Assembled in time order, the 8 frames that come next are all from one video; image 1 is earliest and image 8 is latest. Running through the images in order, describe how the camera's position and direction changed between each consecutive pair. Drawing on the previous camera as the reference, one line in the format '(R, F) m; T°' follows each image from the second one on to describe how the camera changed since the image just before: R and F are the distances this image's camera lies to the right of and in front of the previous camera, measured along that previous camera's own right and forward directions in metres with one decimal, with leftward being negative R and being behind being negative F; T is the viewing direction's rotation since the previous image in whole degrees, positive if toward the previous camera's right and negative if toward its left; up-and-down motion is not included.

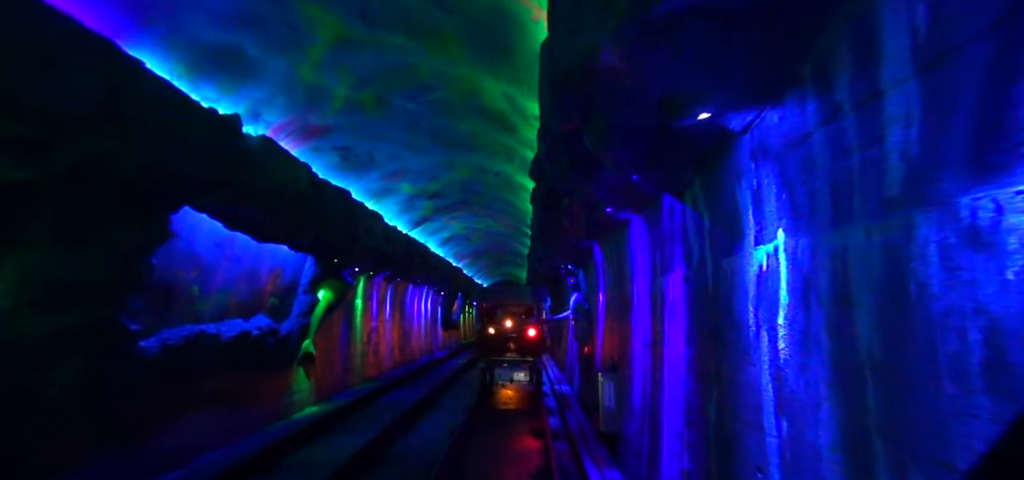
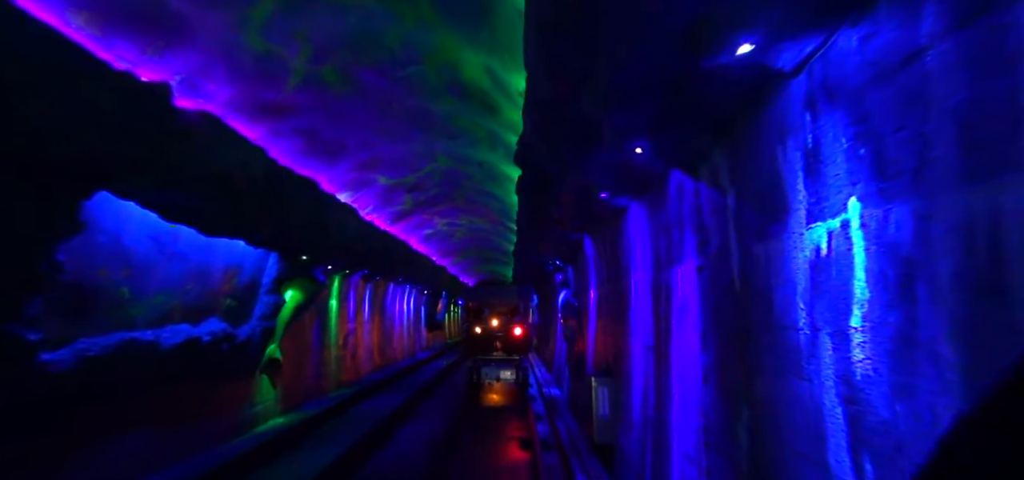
(0.0, +0.8) m; +2°
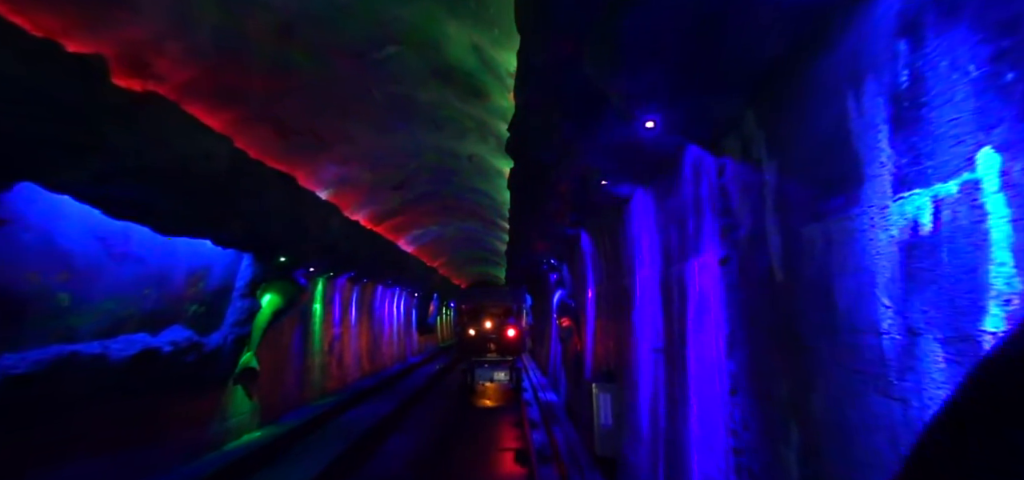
(0.0, +0.6) m; +1°
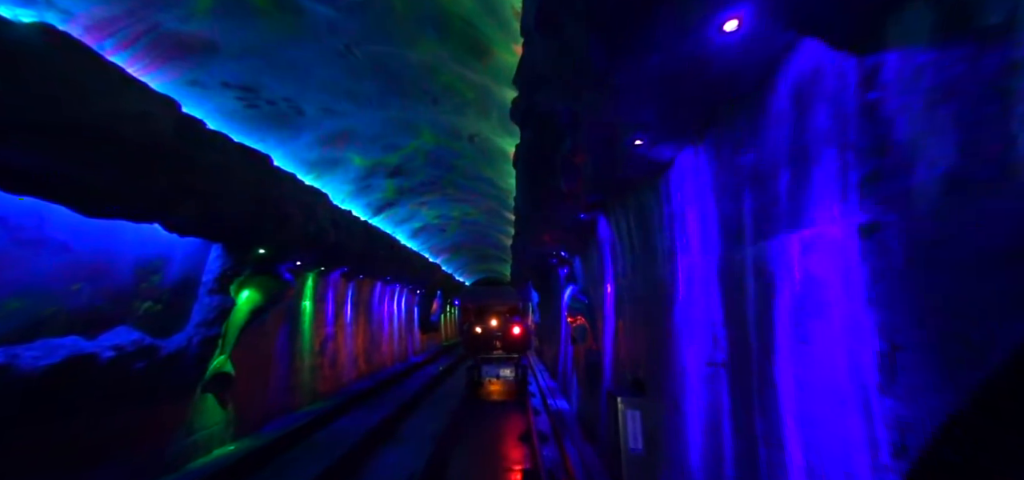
(0.0, +1.2) m; -1°
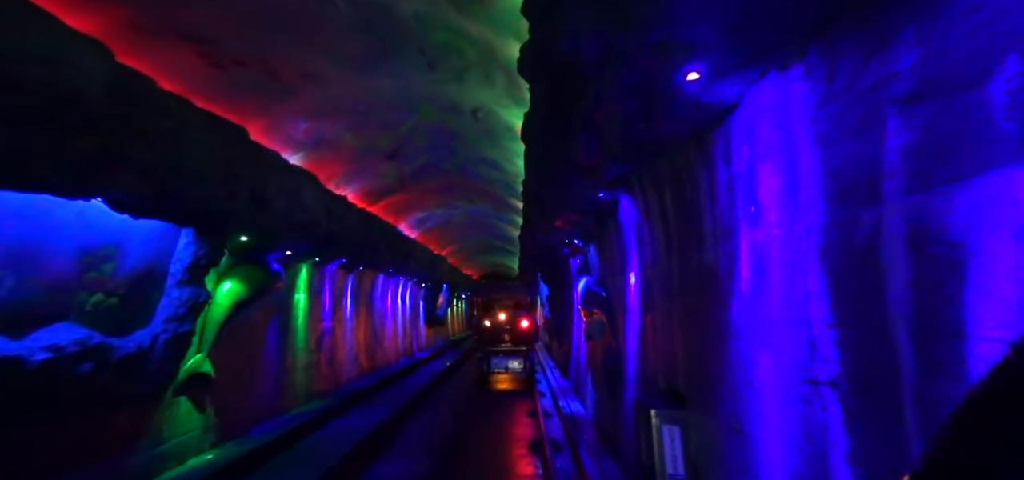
(0.0, +1.0) m; -1°
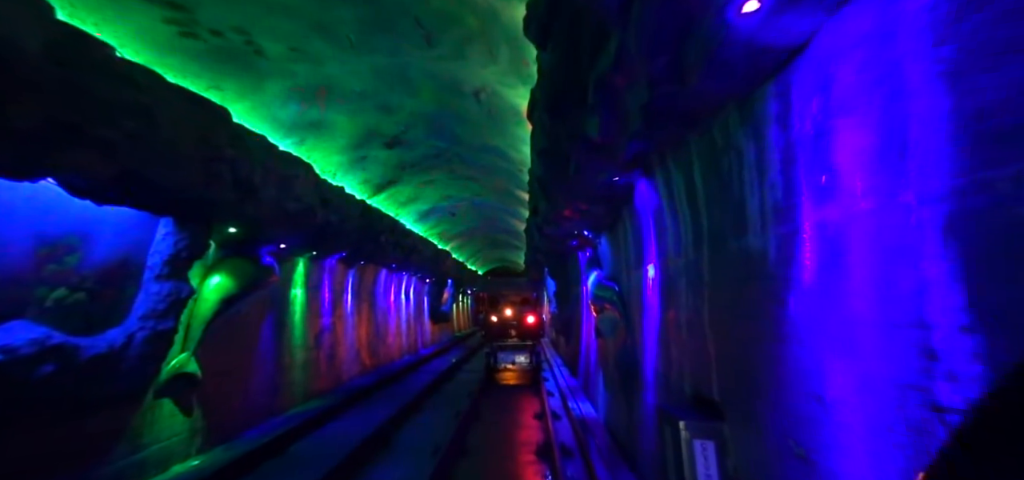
(0.0, +0.6) m; -1°
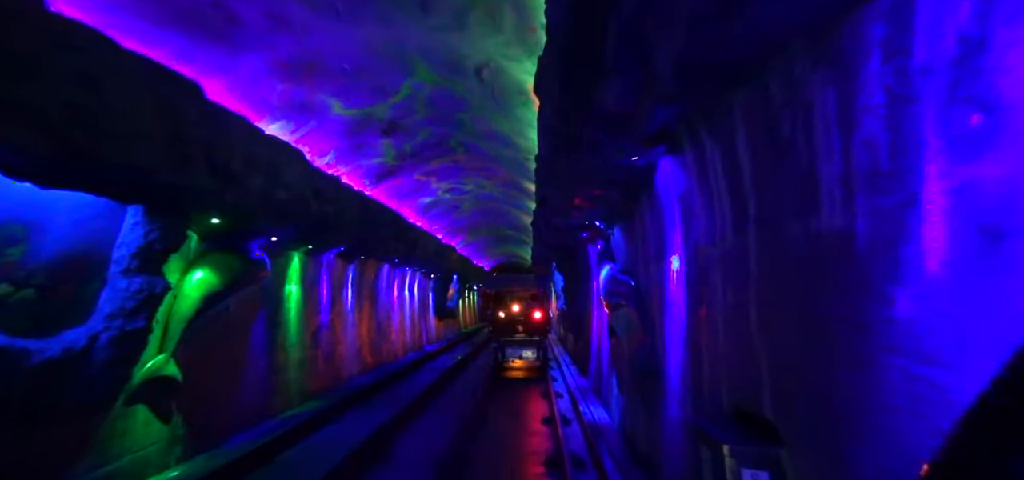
(0.0, +0.7) m; -1°
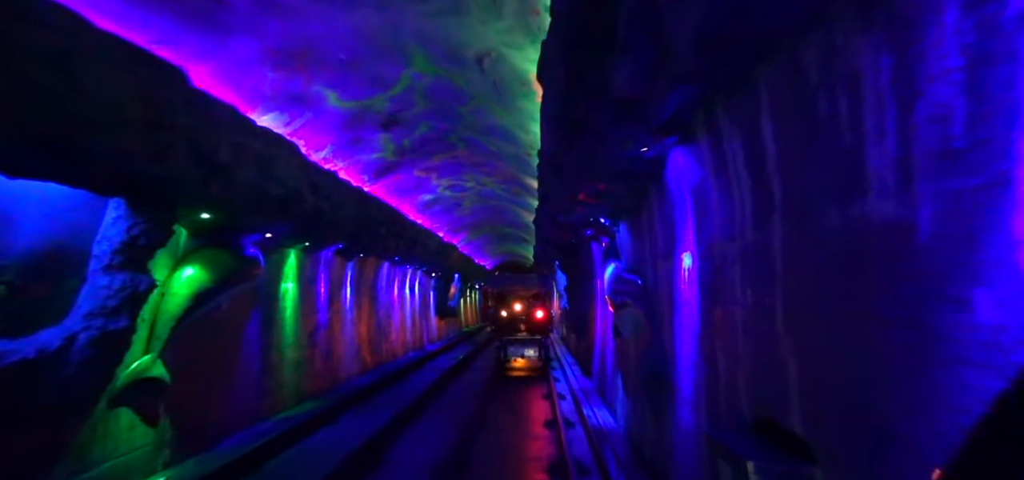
(0.0, +0.3) m; 0°
